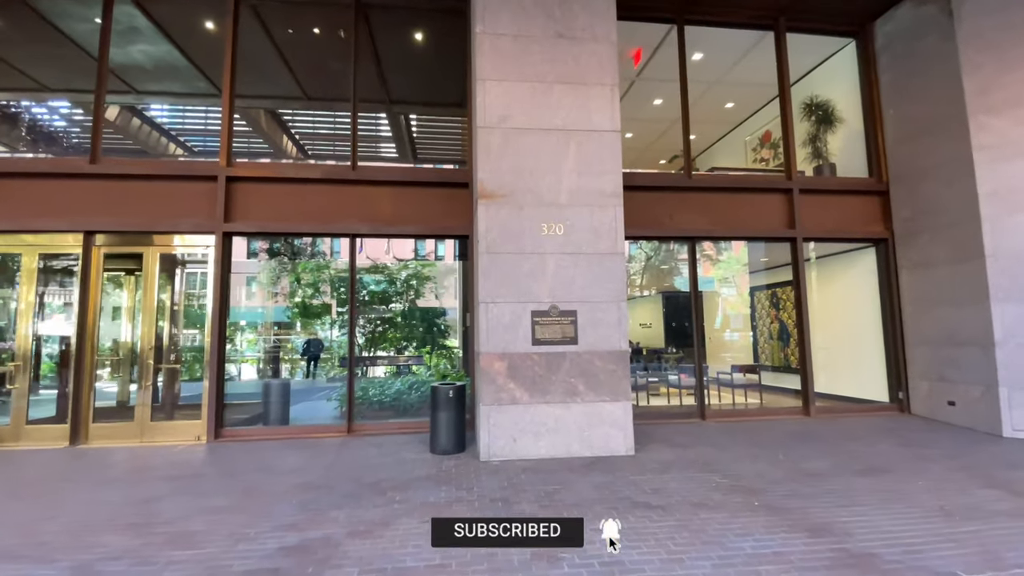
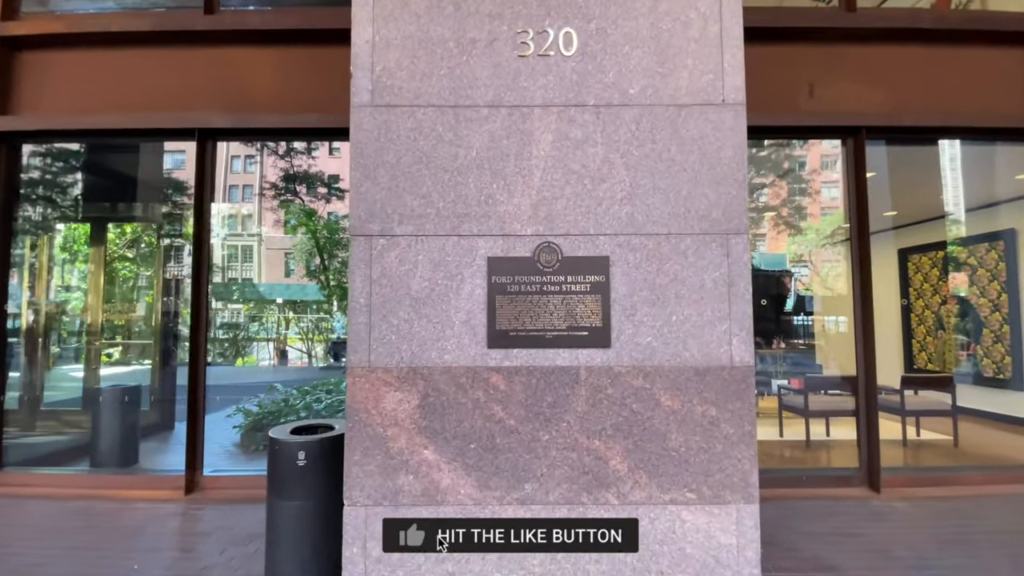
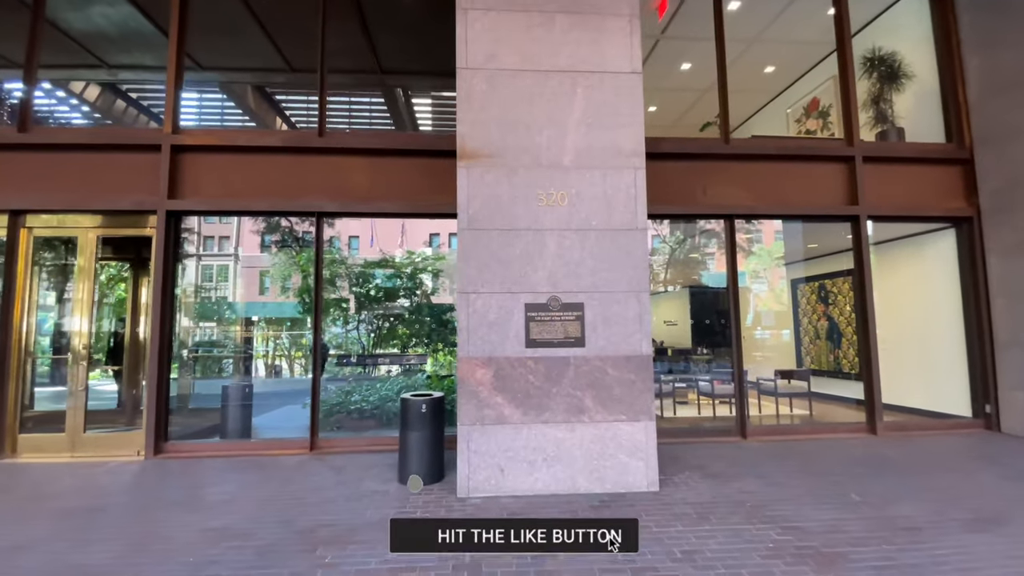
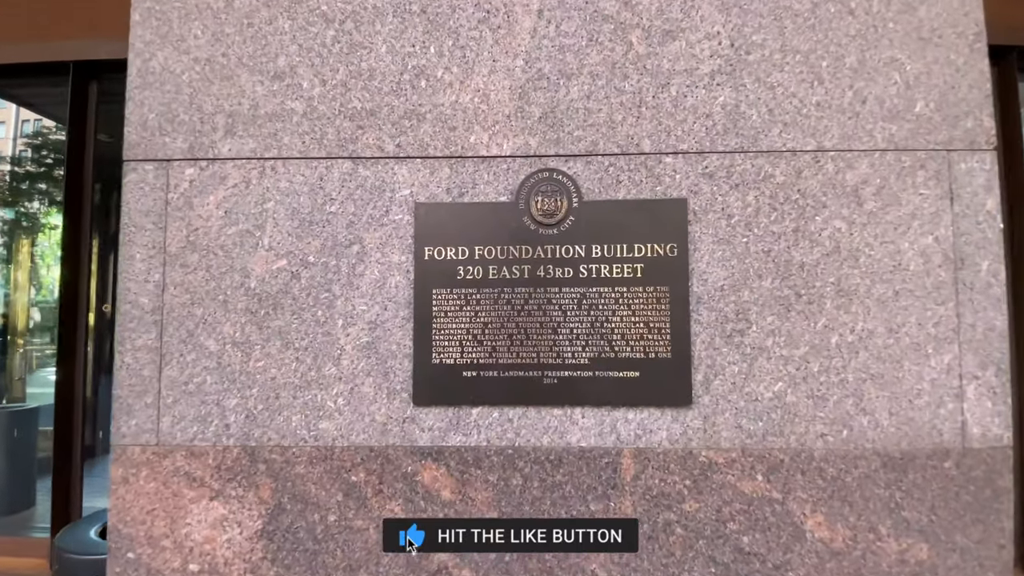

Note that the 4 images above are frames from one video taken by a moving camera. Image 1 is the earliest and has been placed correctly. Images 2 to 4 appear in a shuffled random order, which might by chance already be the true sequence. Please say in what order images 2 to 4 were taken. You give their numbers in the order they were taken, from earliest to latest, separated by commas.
3, 2, 4
